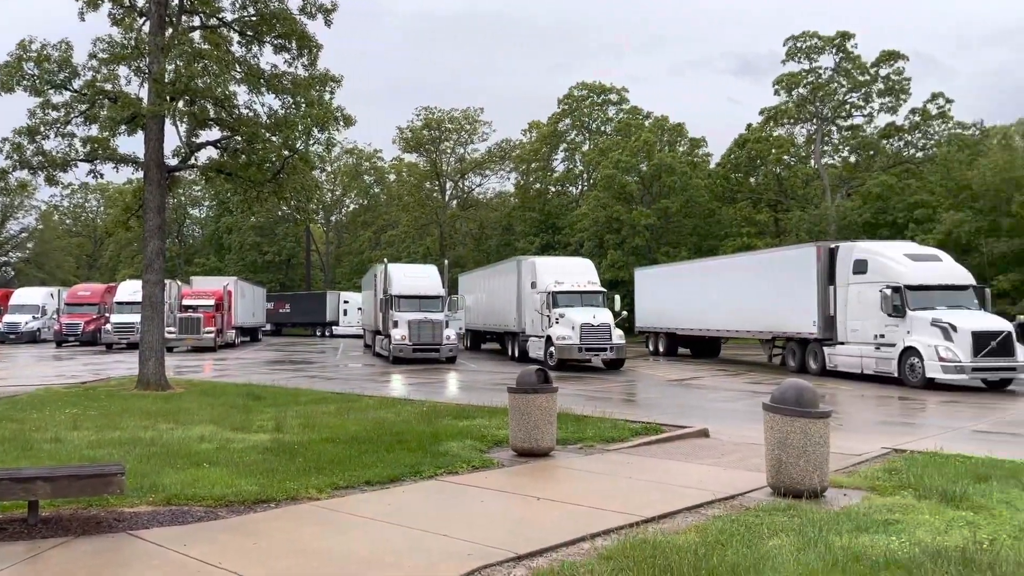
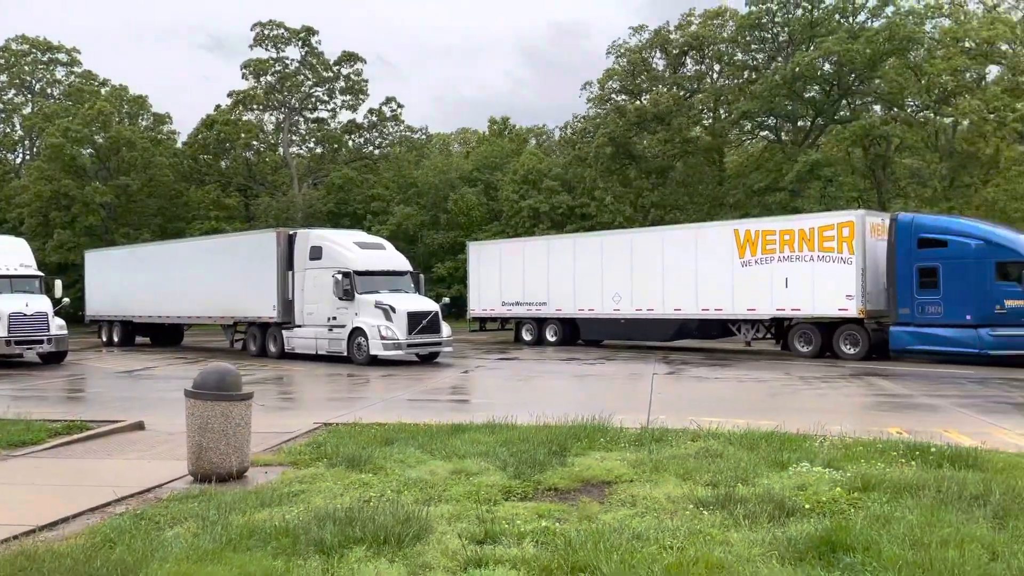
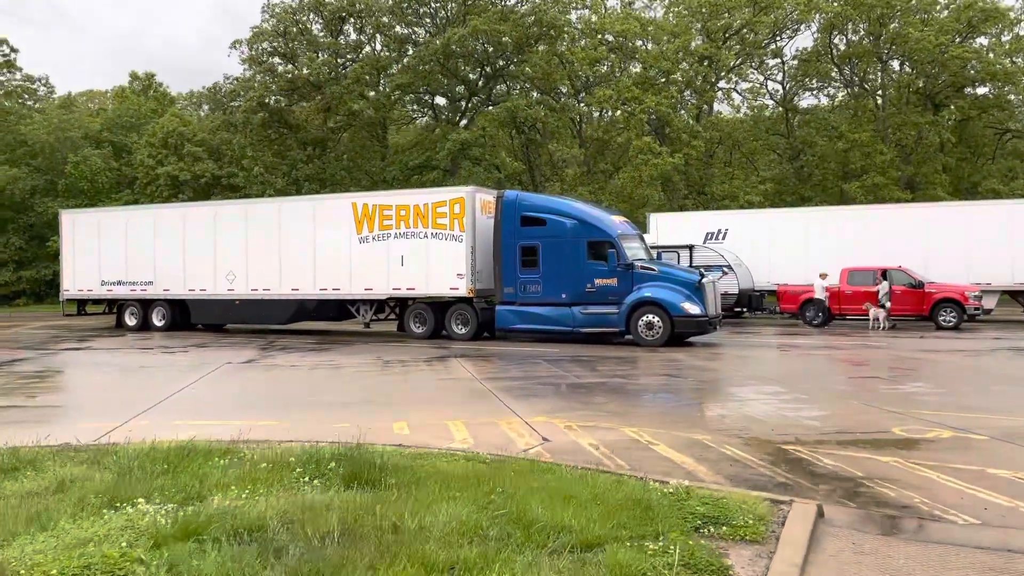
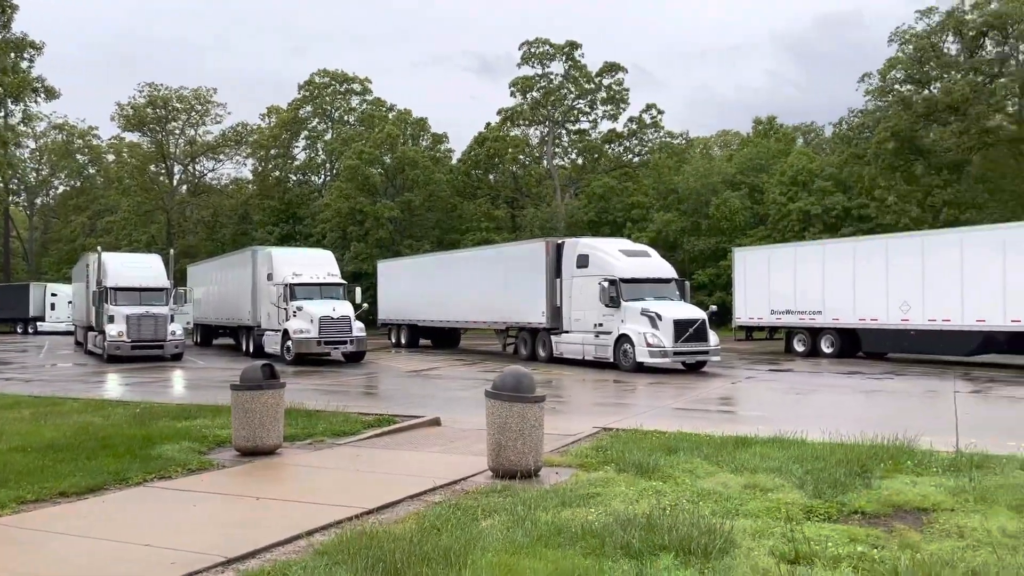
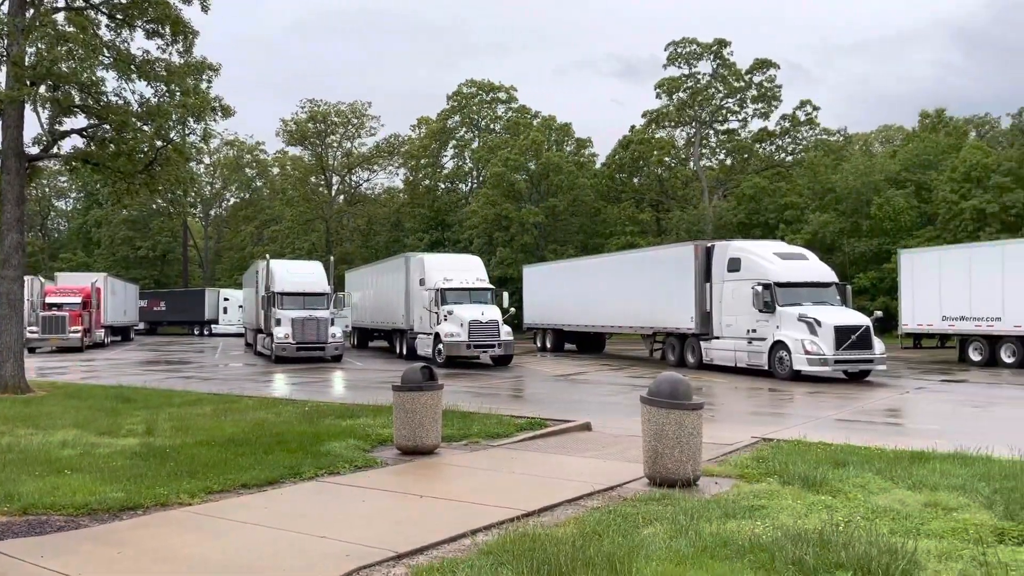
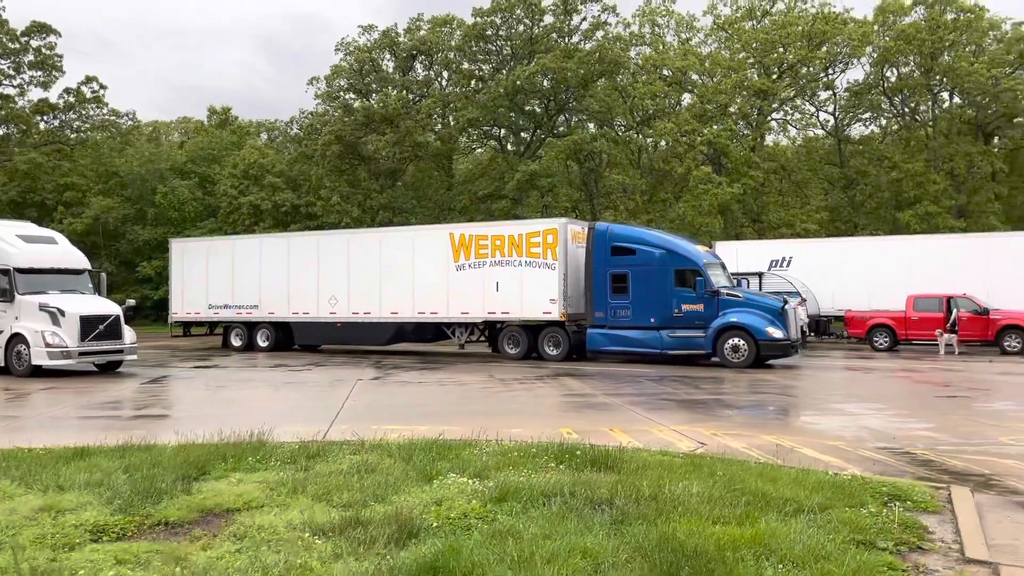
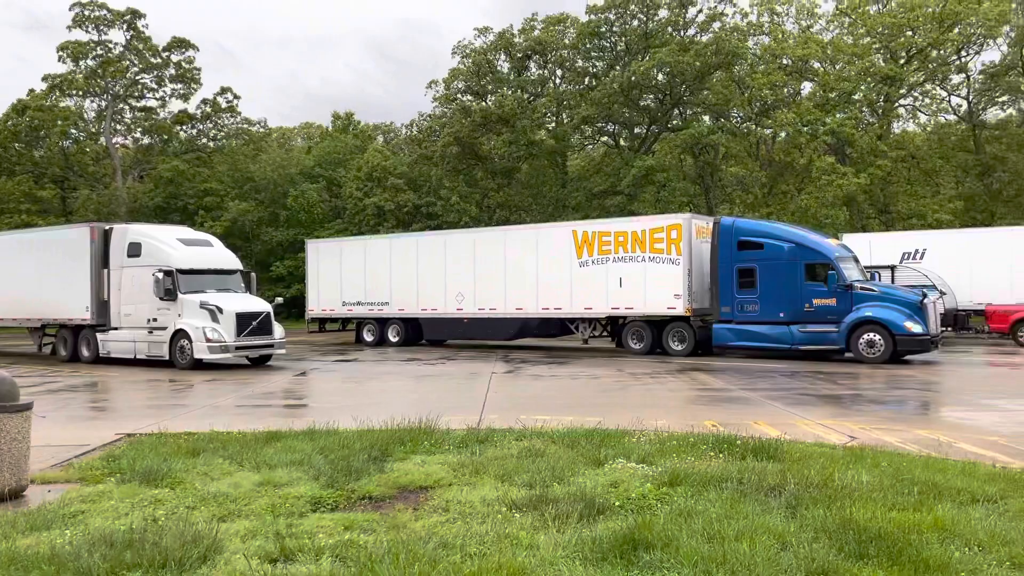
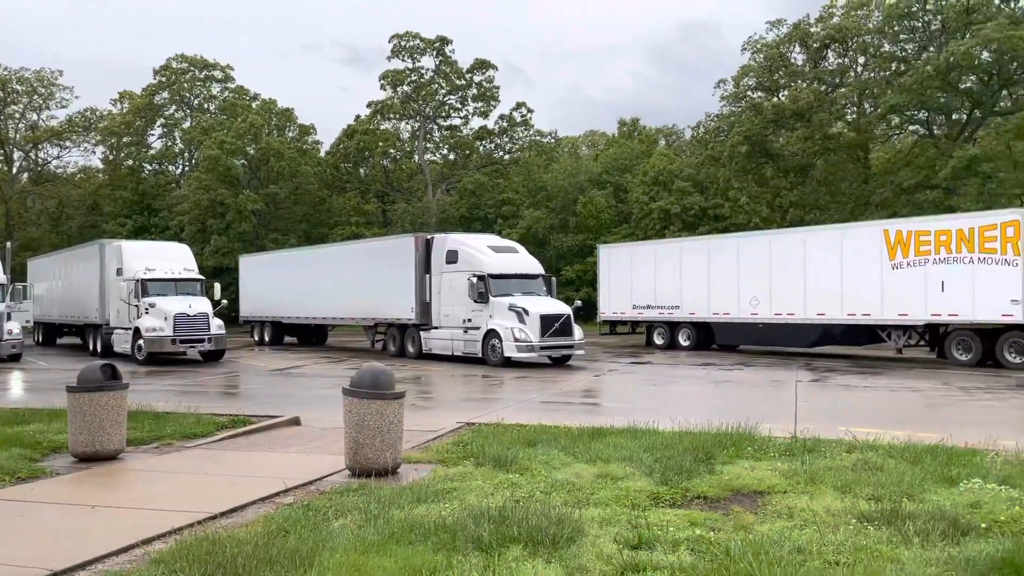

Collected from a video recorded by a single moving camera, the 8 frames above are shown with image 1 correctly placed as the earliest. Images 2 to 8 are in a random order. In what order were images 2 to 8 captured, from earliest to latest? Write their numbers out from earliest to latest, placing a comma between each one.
5, 4, 8, 2, 7, 6, 3
